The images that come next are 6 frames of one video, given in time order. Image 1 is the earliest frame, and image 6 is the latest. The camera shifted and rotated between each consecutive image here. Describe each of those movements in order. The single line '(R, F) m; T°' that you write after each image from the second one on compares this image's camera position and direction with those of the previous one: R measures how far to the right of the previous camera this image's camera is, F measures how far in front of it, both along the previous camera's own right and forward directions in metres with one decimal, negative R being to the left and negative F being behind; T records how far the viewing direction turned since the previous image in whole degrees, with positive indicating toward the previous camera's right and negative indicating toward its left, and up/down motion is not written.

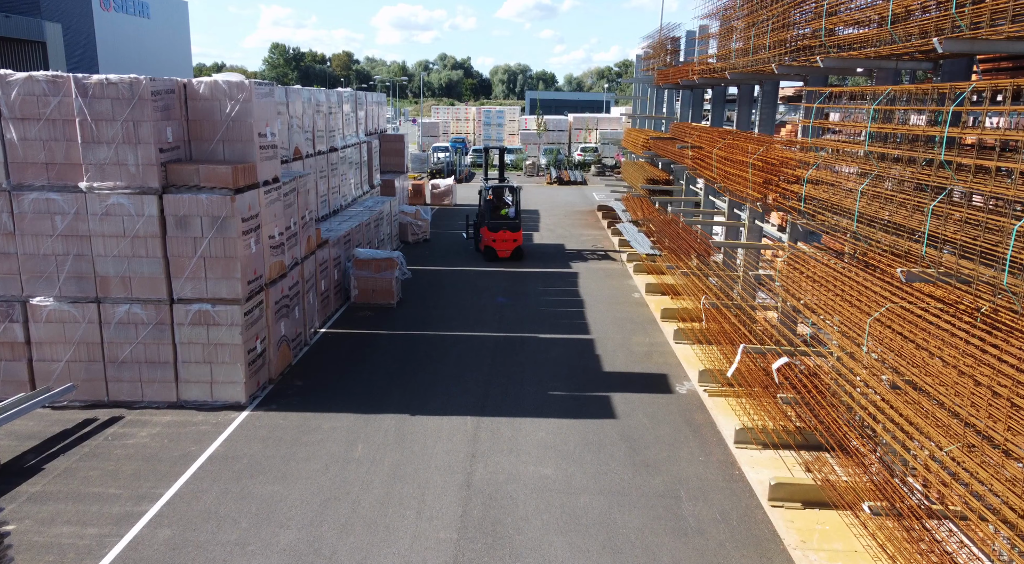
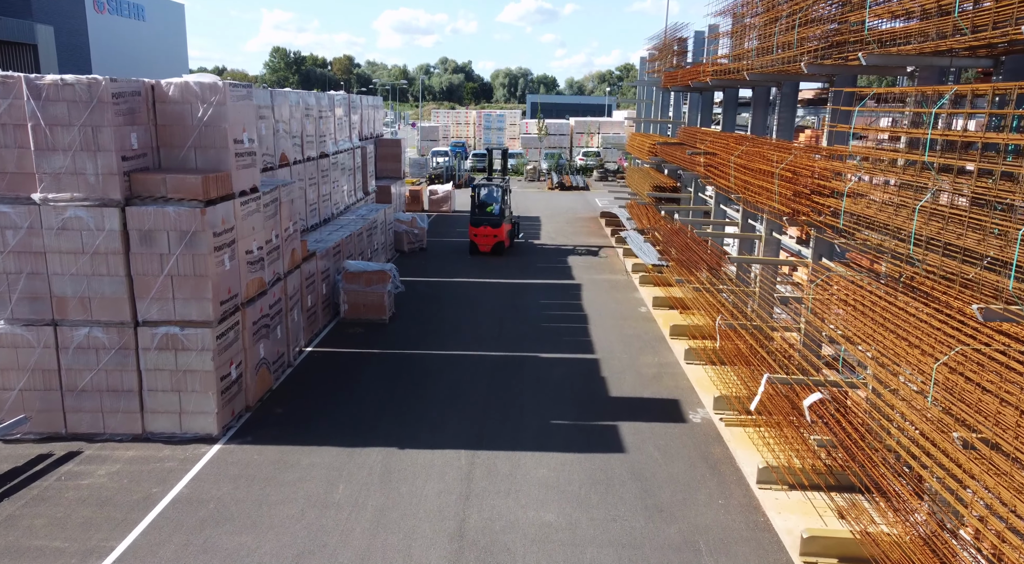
(0.0, +1.0) m; 0°
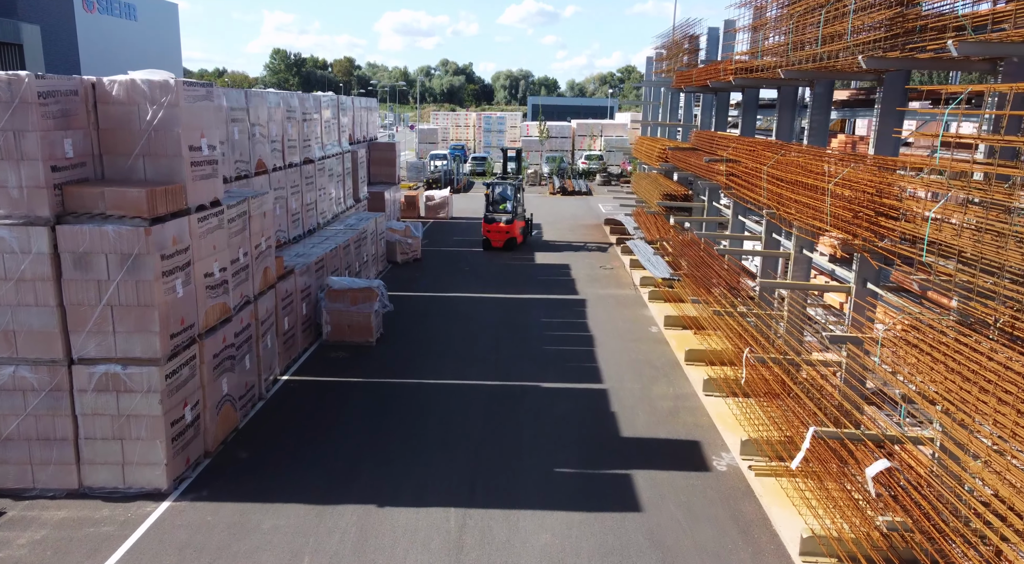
(0.0, +1.5) m; 0°
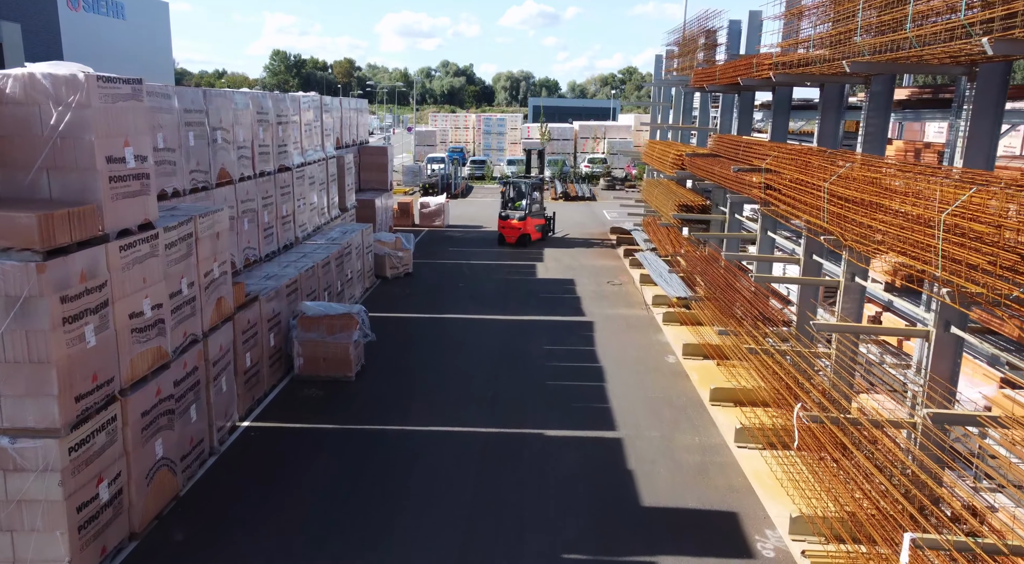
(0.0, +1.9) m; 0°
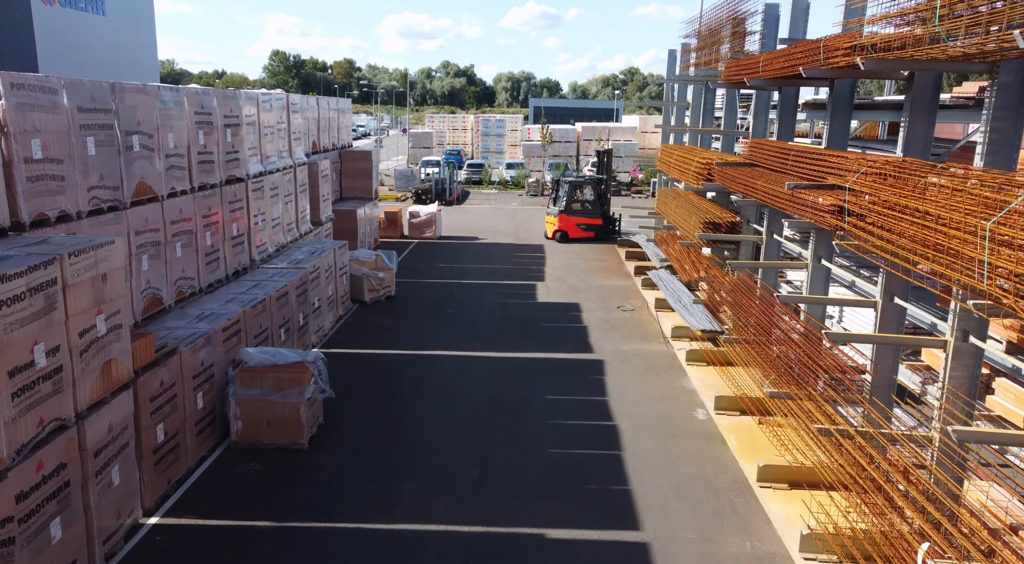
(+0.1, +2.7) m; 0°
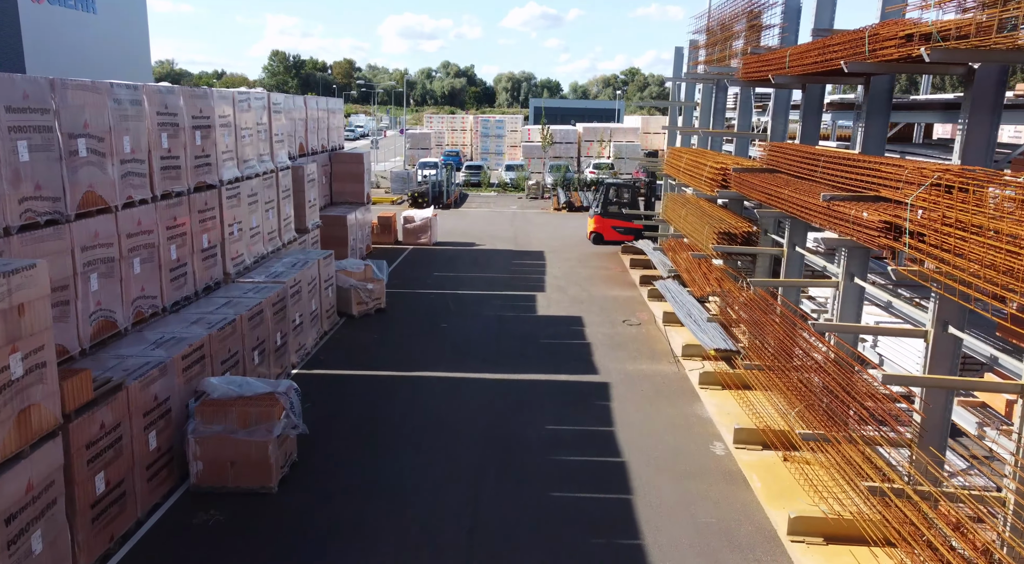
(+0.1, +1.2) m; 0°
